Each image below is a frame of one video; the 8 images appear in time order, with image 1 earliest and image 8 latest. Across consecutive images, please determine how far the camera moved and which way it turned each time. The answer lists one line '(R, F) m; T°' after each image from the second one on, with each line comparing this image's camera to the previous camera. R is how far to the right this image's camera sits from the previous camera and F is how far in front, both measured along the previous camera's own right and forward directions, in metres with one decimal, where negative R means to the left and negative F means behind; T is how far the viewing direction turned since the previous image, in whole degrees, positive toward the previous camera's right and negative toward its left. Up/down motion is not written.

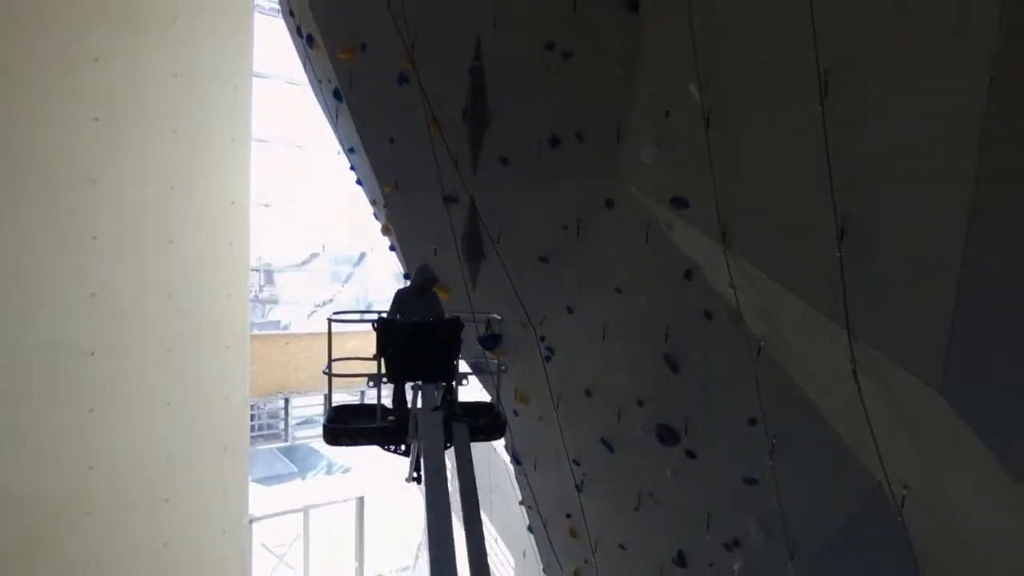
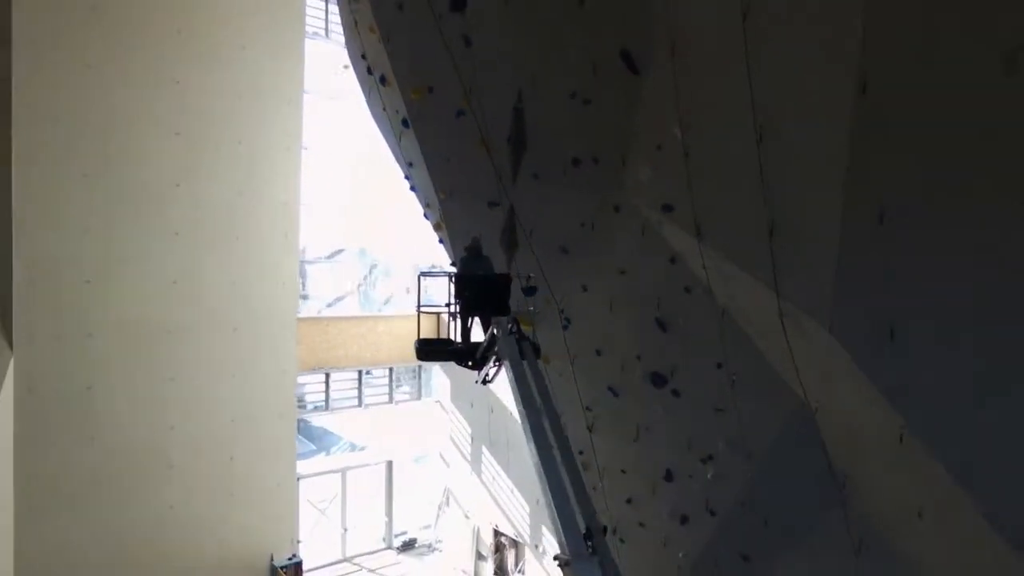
(-0.2, -0.8) m; +1°
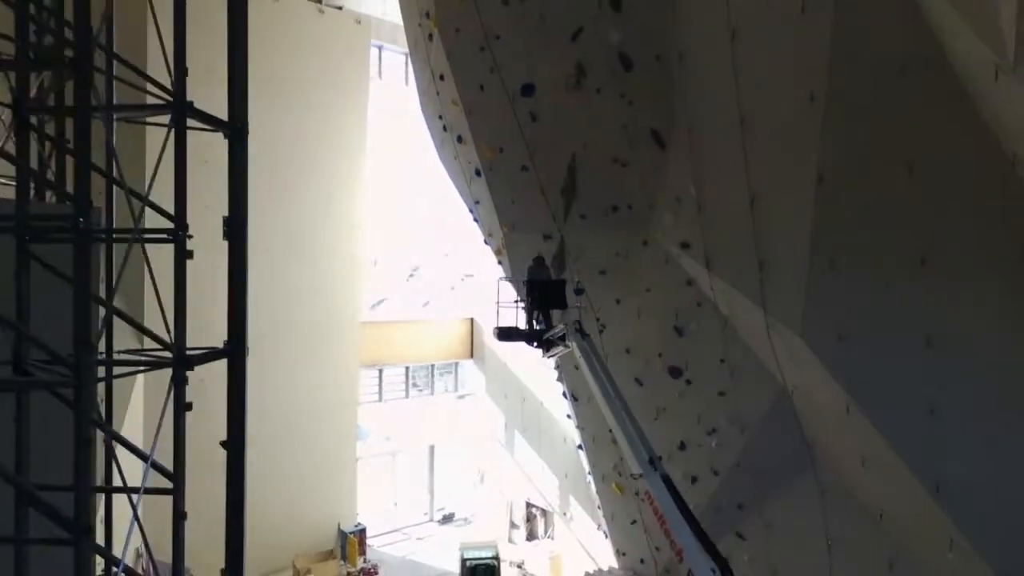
(-0.4, -1.0) m; +1°
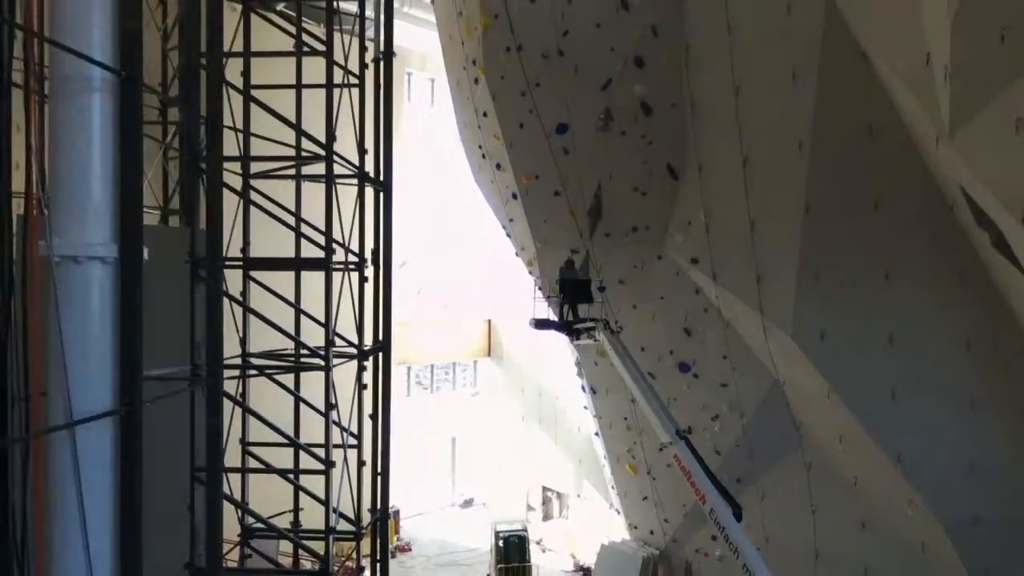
(-0.4, -0.7) m; +1°
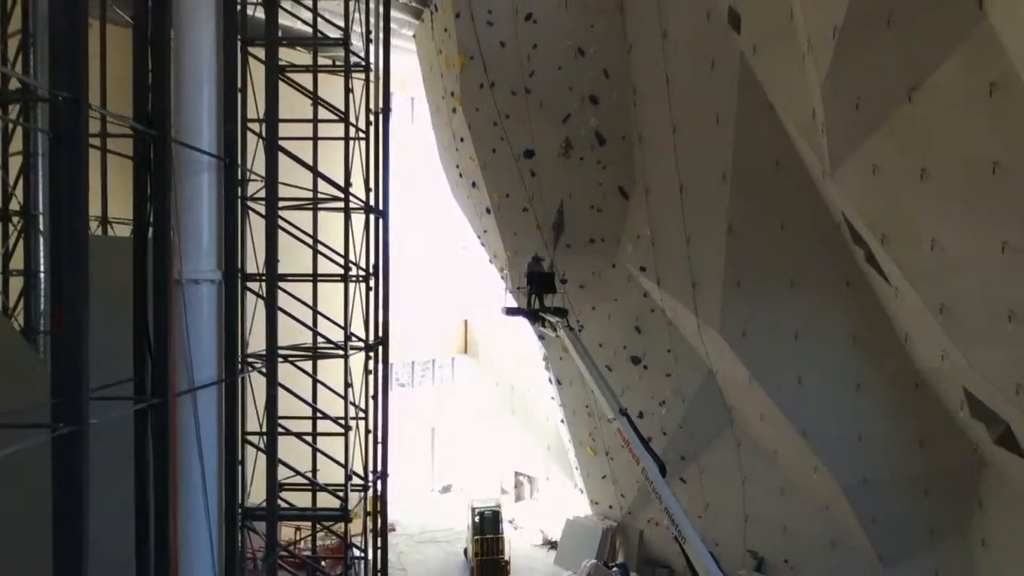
(0.0, -0.7) m; +2°
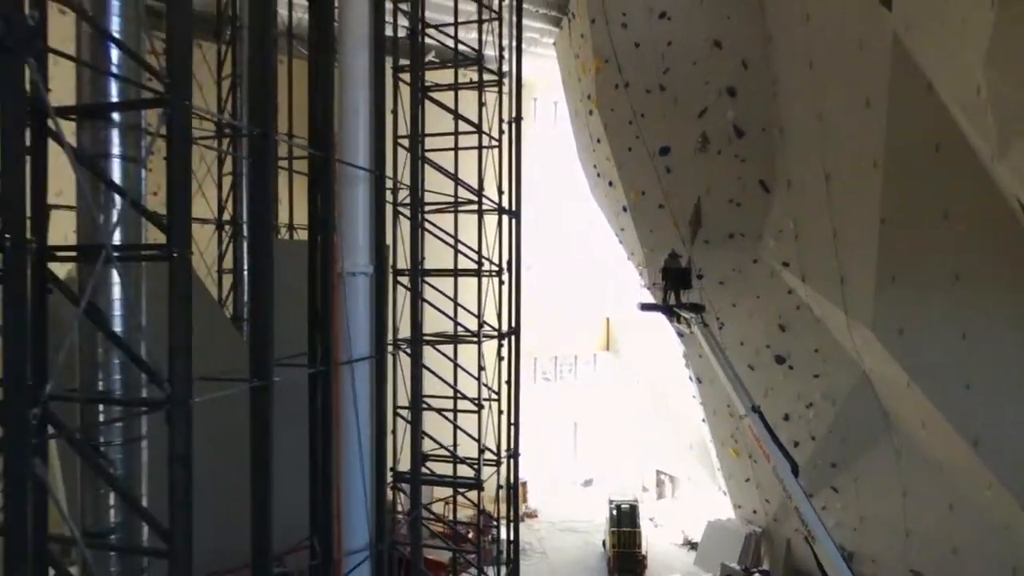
(+0.2, -0.2) m; -14°
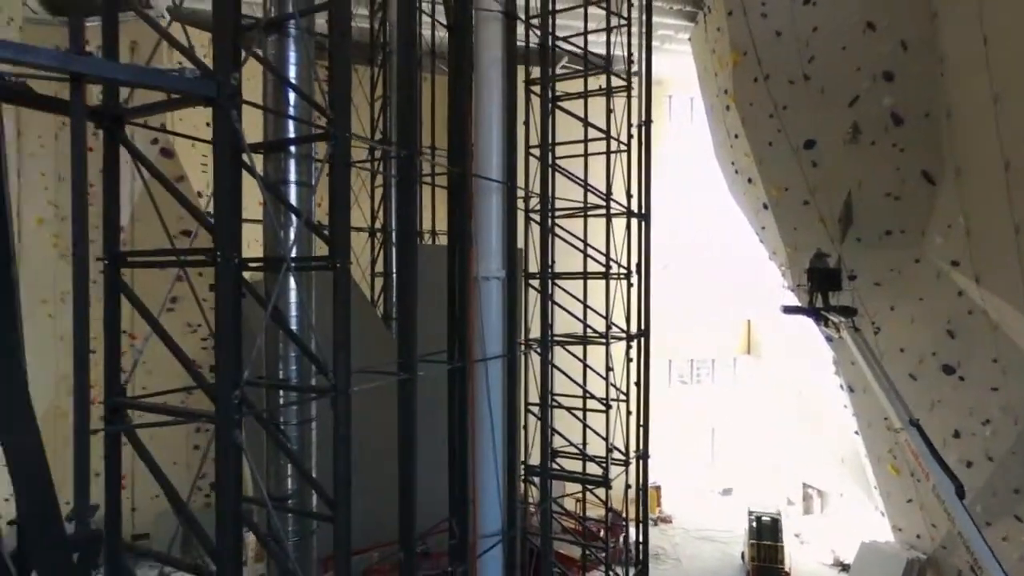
(0.0, -0.1) m; -13°
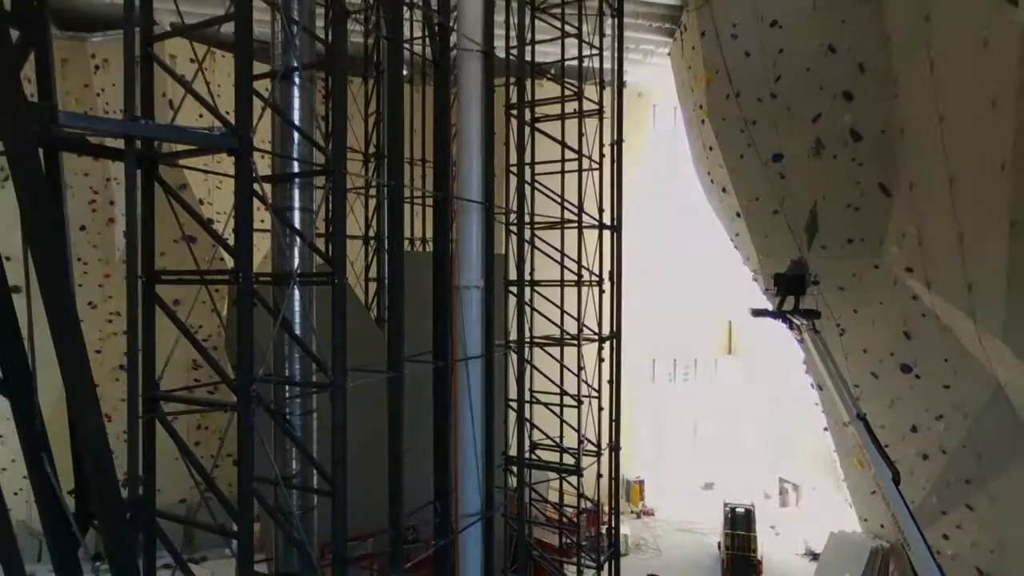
(+0.1, -0.3) m; 0°
